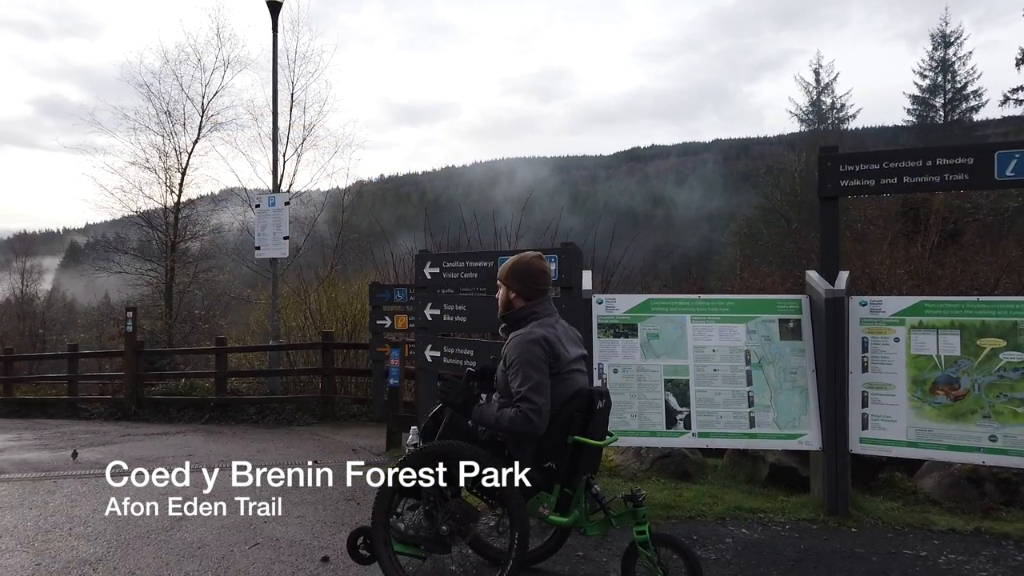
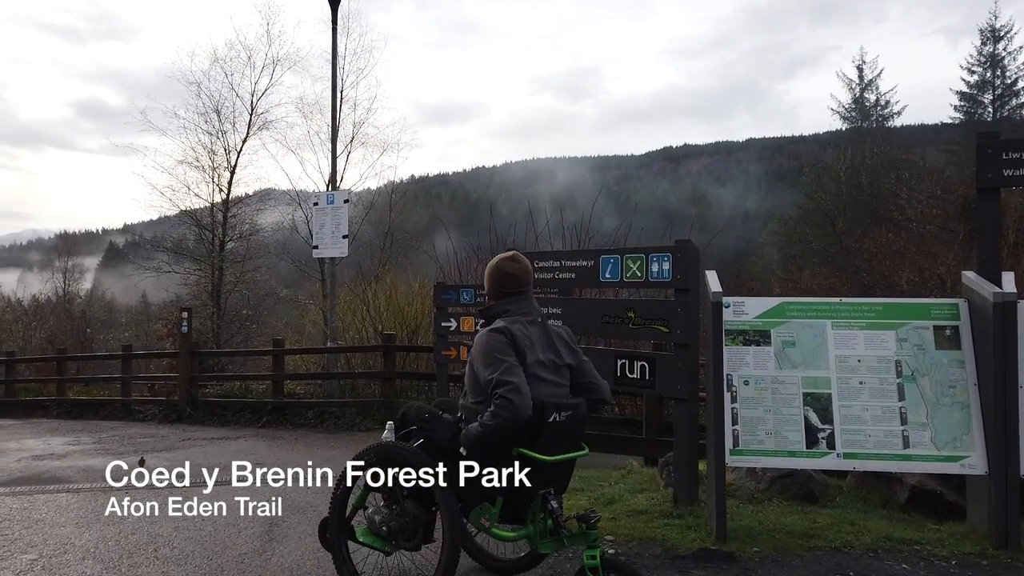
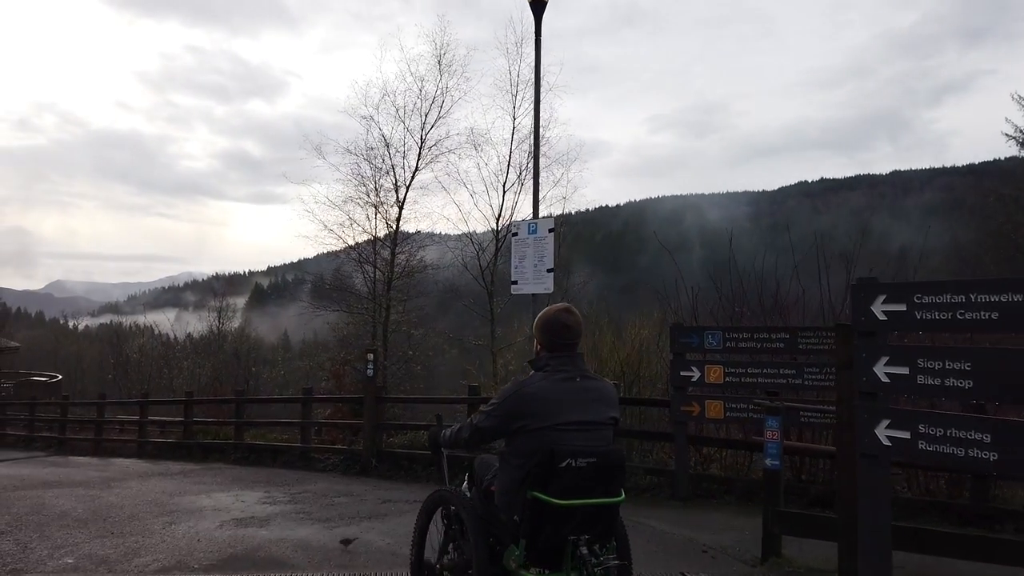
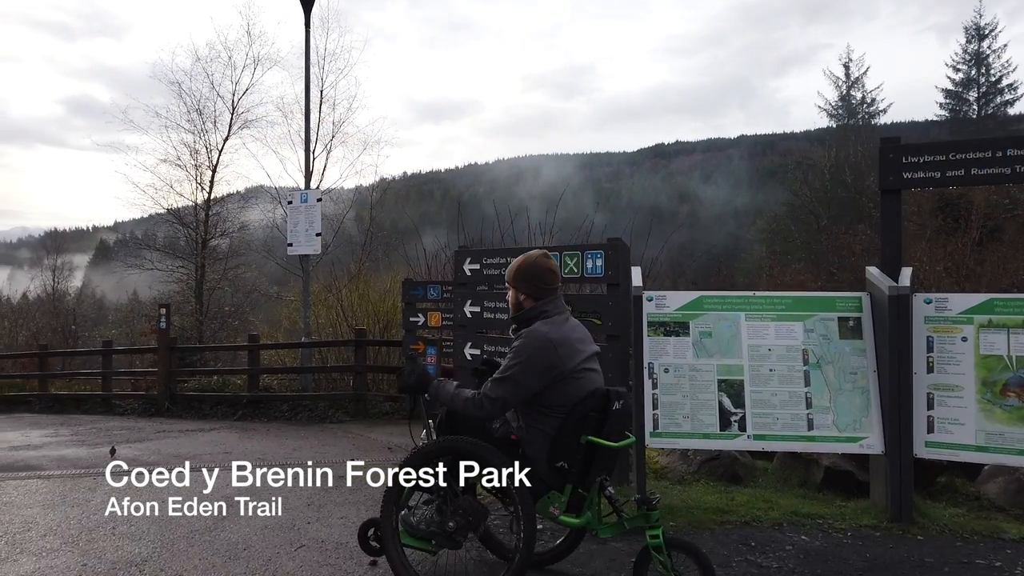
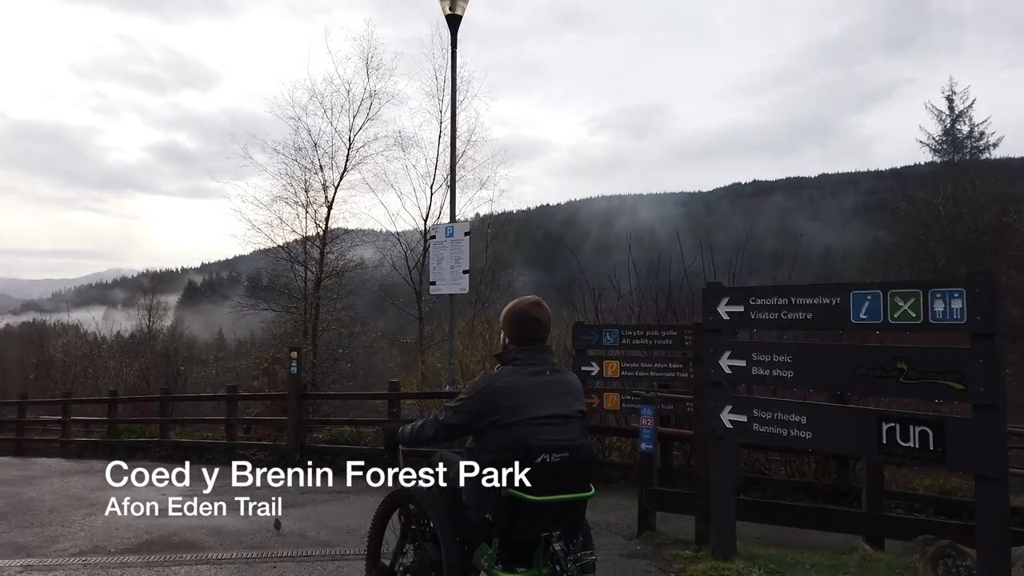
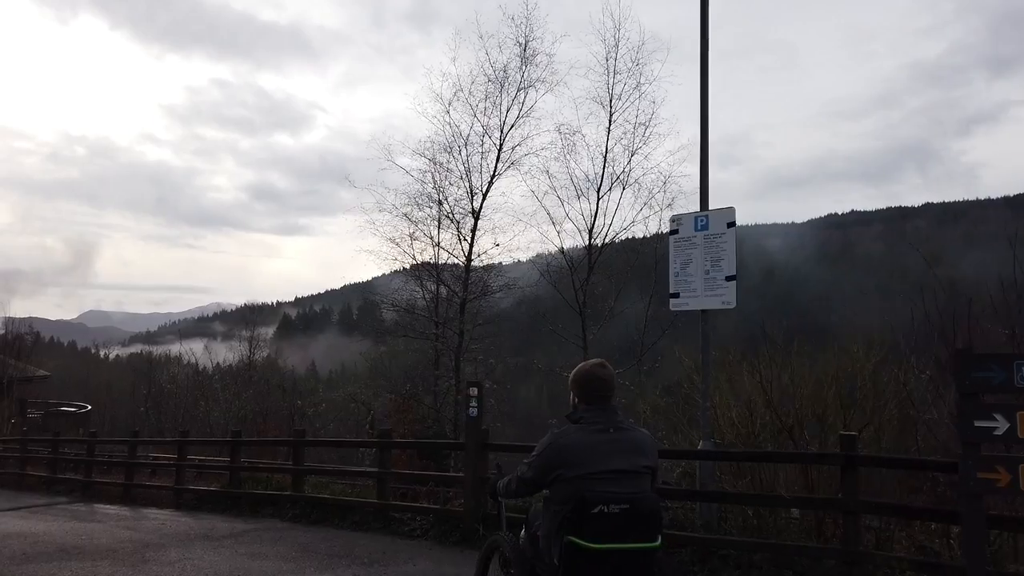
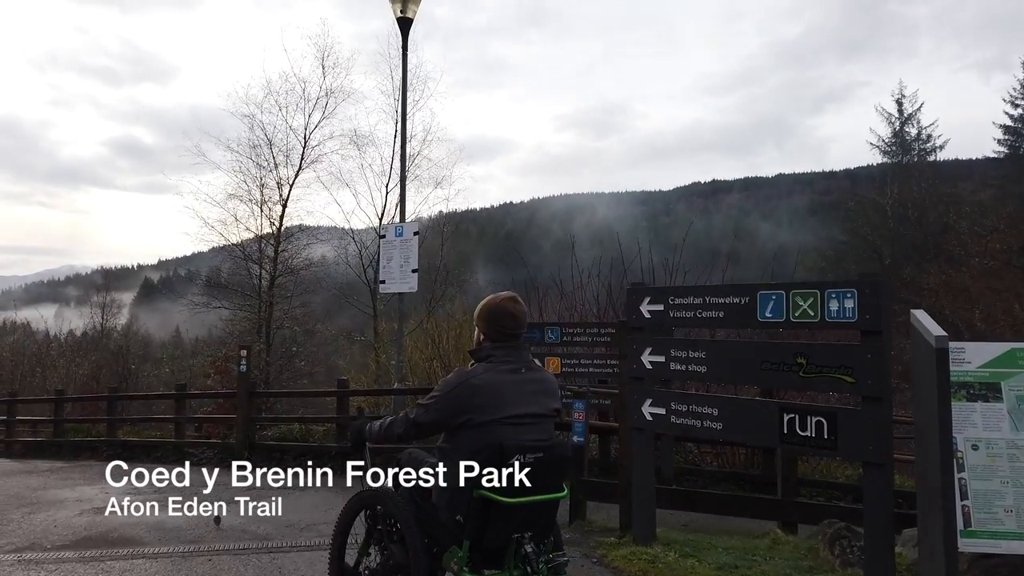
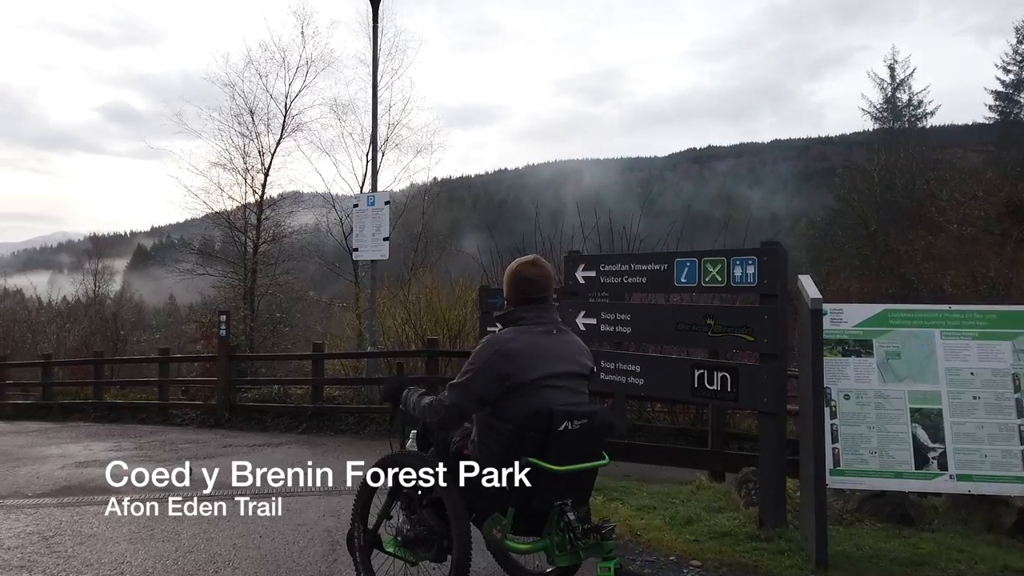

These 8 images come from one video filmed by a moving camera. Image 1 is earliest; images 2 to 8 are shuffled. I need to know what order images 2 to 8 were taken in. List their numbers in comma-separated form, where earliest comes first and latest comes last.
4, 2, 8, 7, 5, 3, 6
